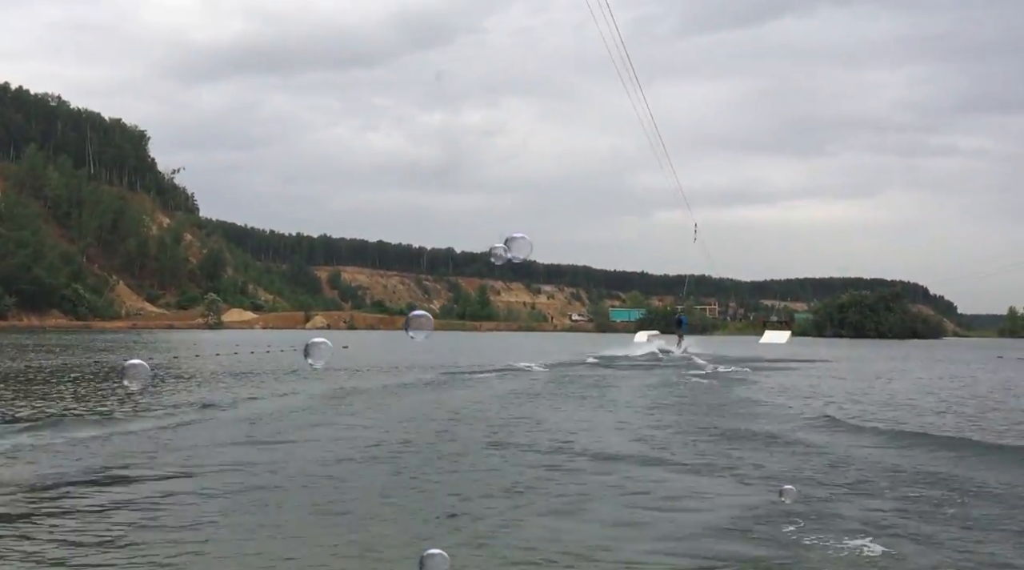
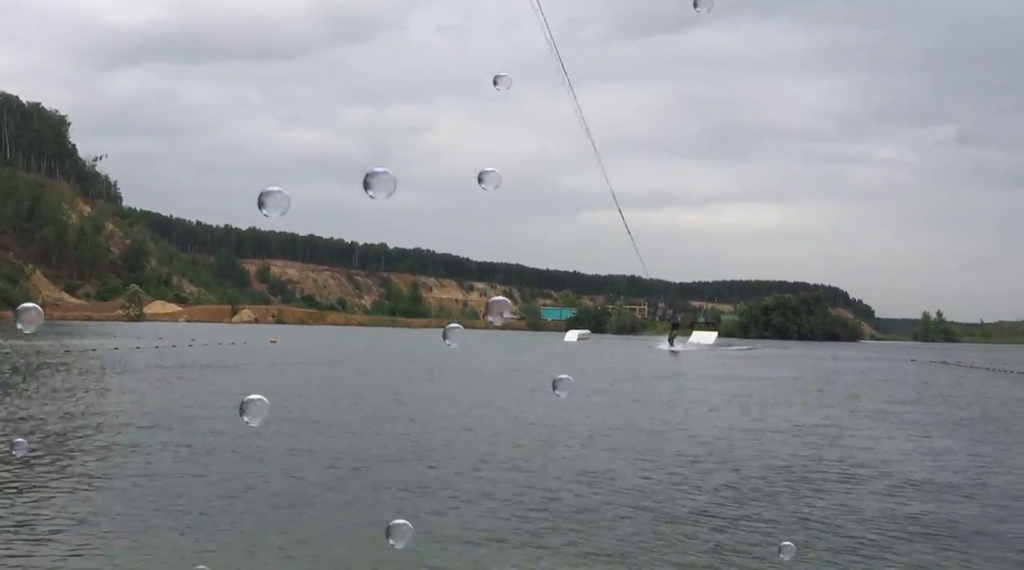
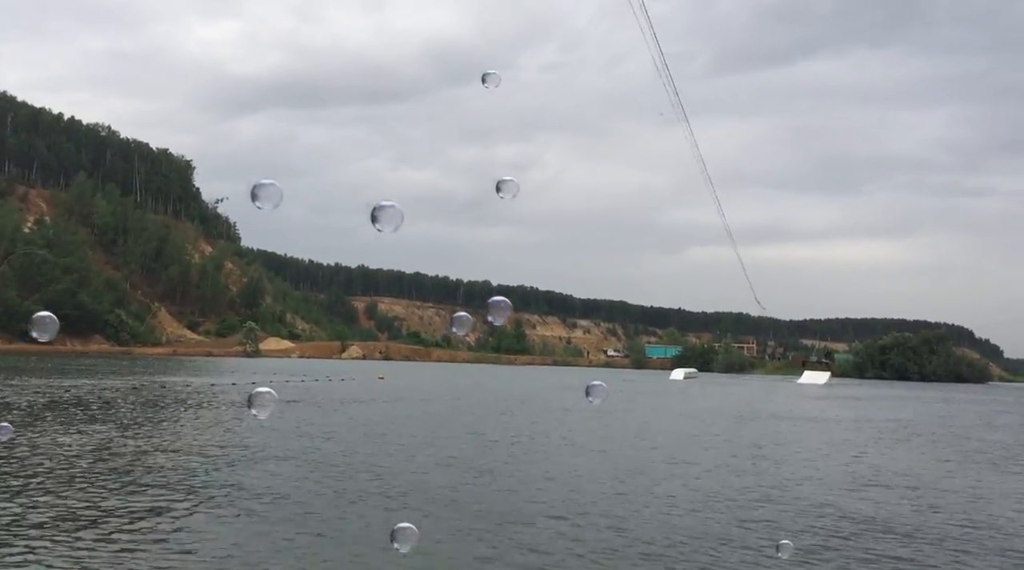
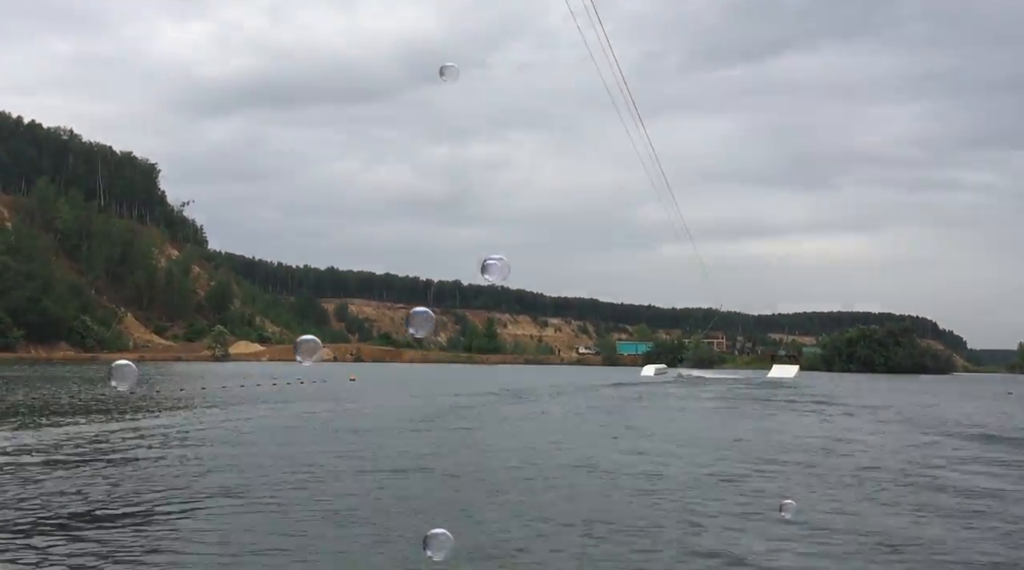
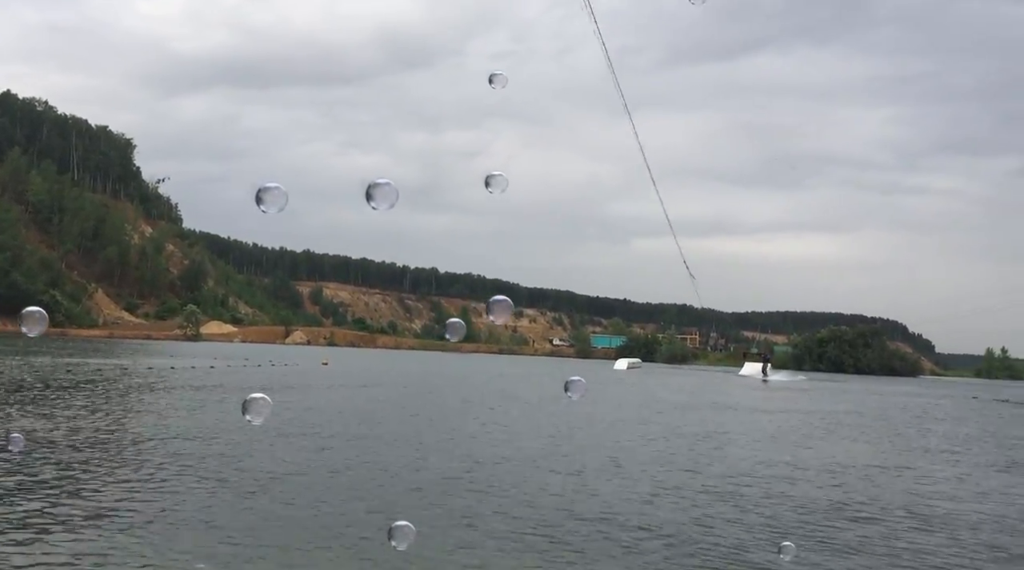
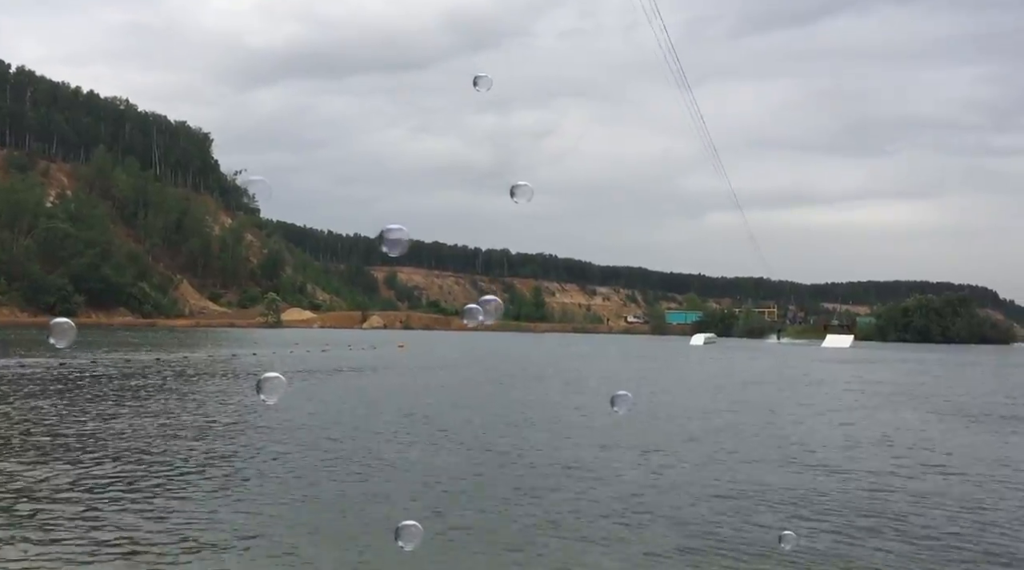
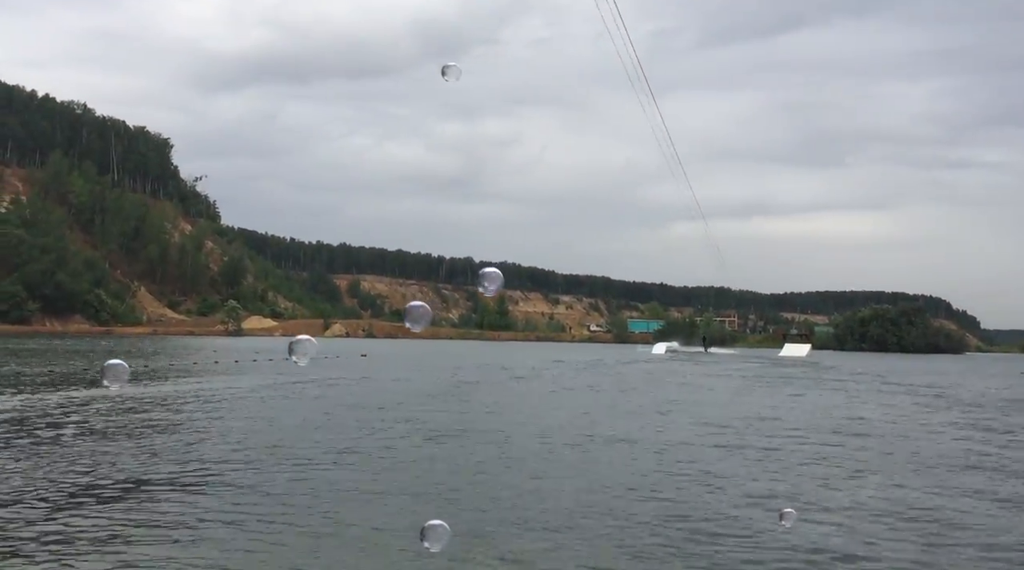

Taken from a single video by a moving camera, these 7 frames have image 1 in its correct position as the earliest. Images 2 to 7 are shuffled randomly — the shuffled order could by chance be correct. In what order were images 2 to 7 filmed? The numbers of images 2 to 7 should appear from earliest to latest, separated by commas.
4, 7, 6, 3, 5, 2
